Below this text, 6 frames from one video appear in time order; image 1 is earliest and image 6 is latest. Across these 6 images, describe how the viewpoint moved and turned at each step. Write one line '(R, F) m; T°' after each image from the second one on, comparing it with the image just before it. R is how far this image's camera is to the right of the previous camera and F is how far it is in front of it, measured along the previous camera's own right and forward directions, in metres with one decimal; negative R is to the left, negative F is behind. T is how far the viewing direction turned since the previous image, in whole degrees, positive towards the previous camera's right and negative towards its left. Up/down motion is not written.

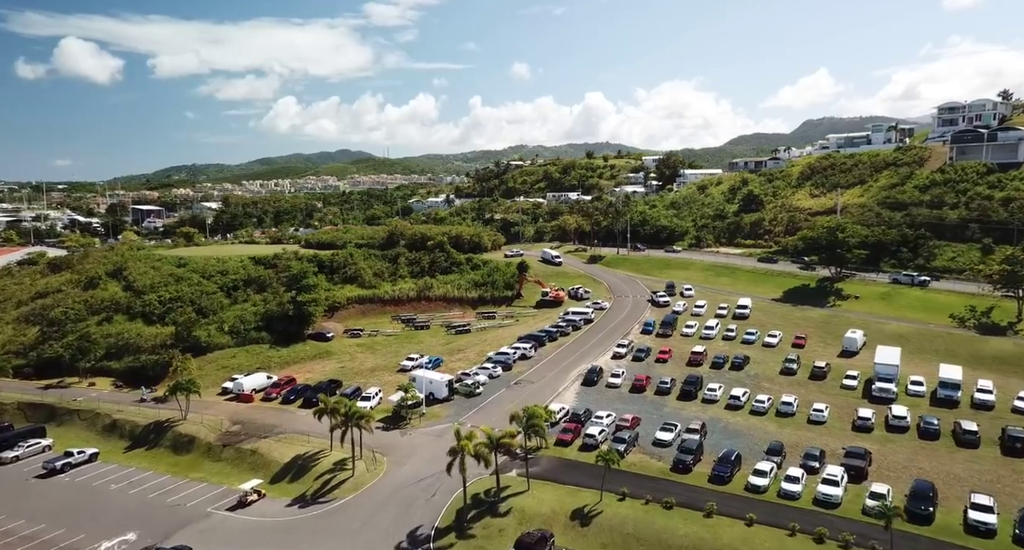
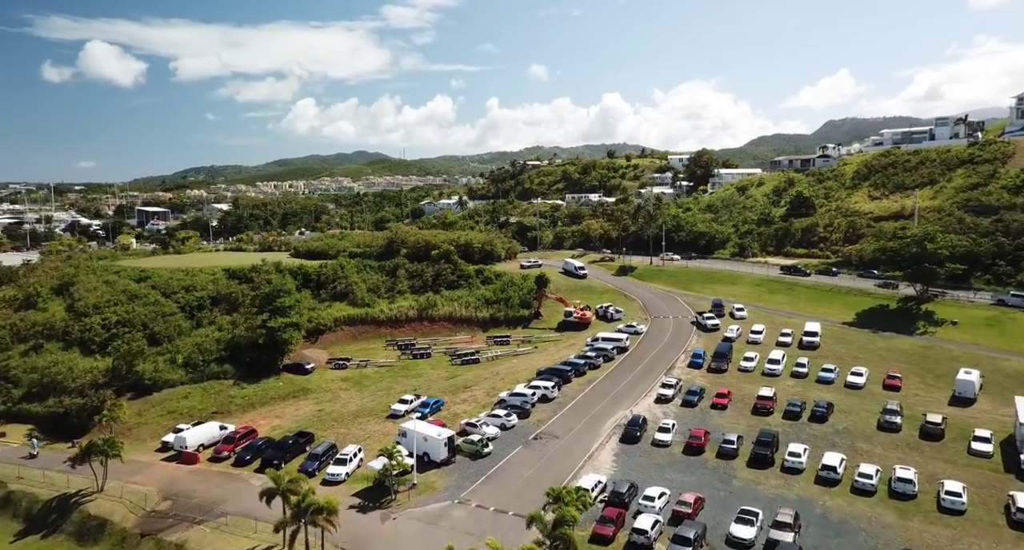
(-0.2, +11.0) m; -1°
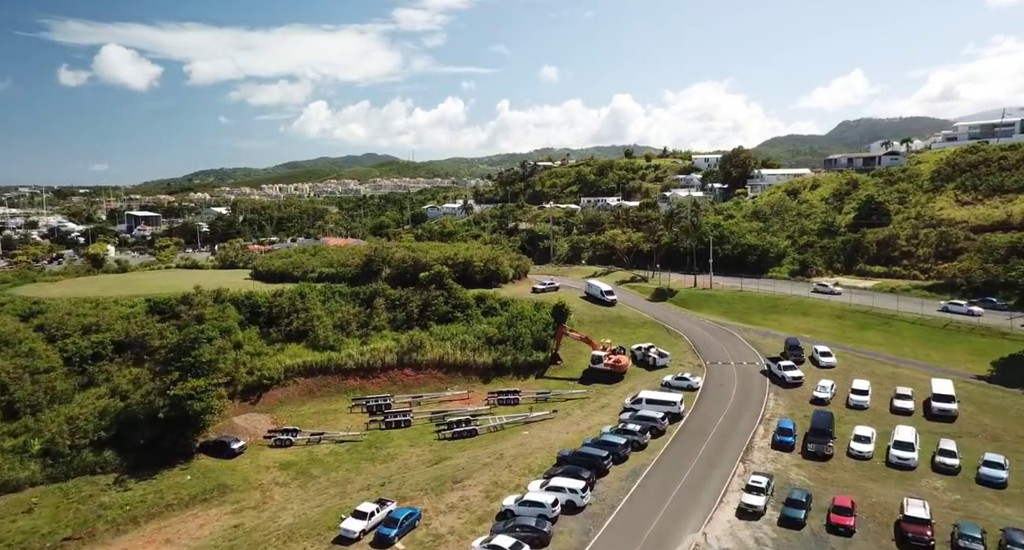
(0.0, +14.8) m; -1°
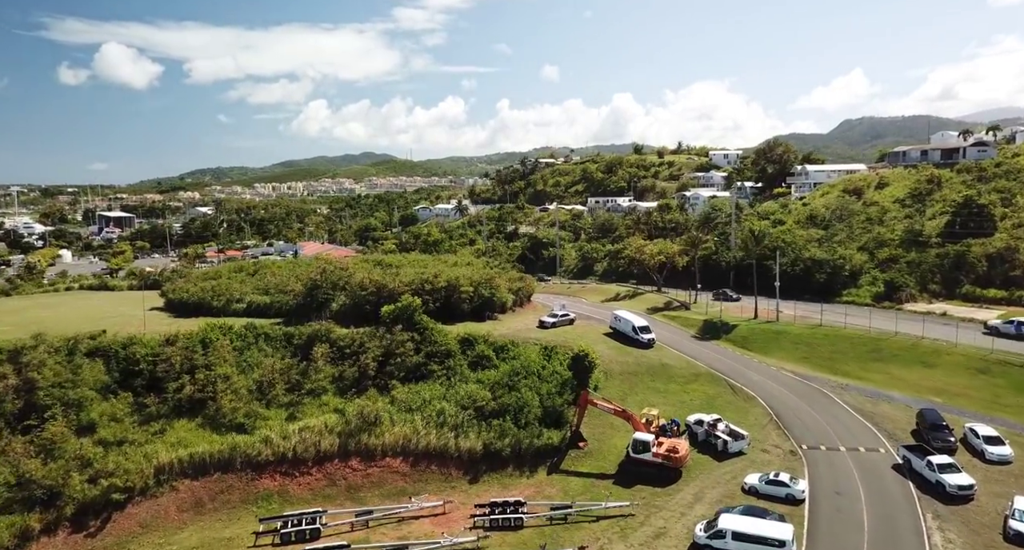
(0.0, +15.8) m; 0°
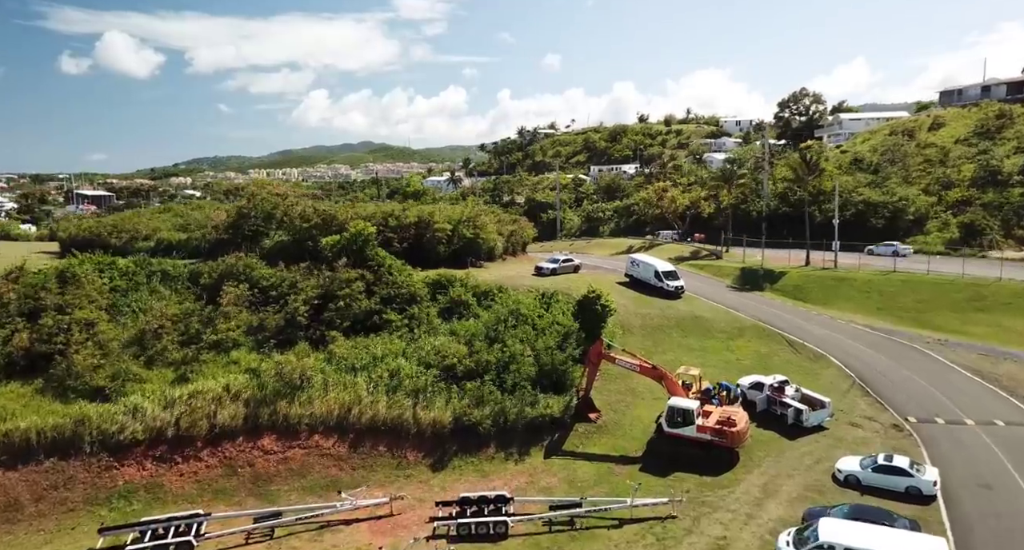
(+0.7, +9.6) m; 0°
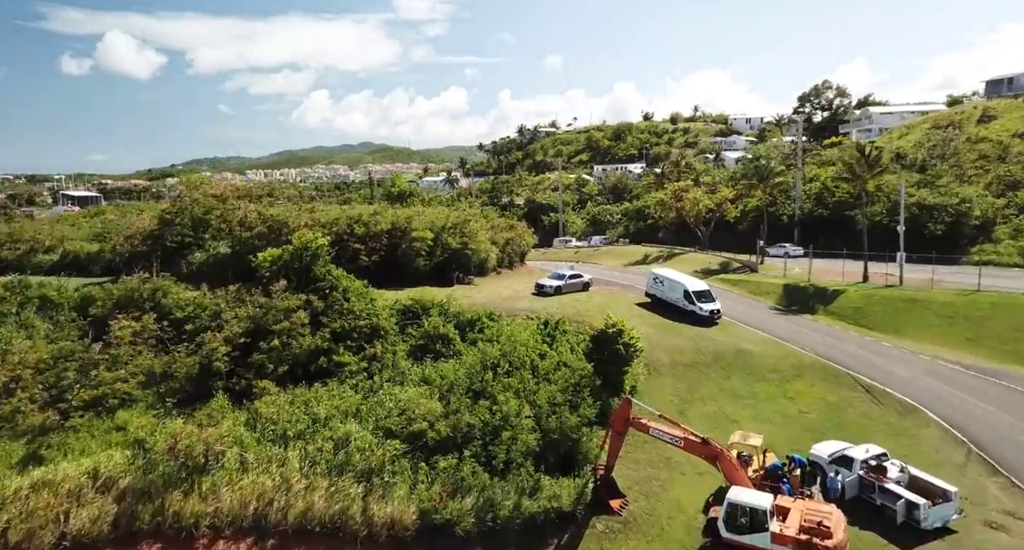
(+0.2, +6.7) m; 0°
